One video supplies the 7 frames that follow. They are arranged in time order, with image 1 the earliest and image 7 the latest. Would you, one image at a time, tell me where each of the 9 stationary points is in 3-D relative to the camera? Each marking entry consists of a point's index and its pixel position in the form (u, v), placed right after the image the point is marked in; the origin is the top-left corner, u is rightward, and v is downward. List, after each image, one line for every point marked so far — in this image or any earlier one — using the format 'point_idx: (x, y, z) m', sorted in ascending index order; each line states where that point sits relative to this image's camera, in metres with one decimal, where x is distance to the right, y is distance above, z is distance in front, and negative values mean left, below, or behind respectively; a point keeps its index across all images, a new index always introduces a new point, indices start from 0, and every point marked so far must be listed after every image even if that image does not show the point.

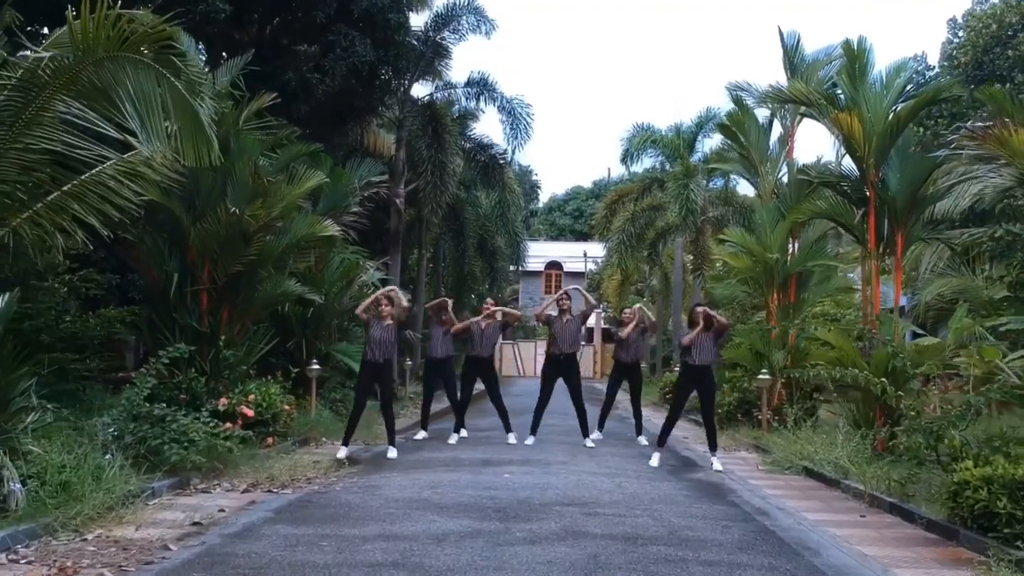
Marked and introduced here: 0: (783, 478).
0: (+2.7, -1.9, +11.6) m
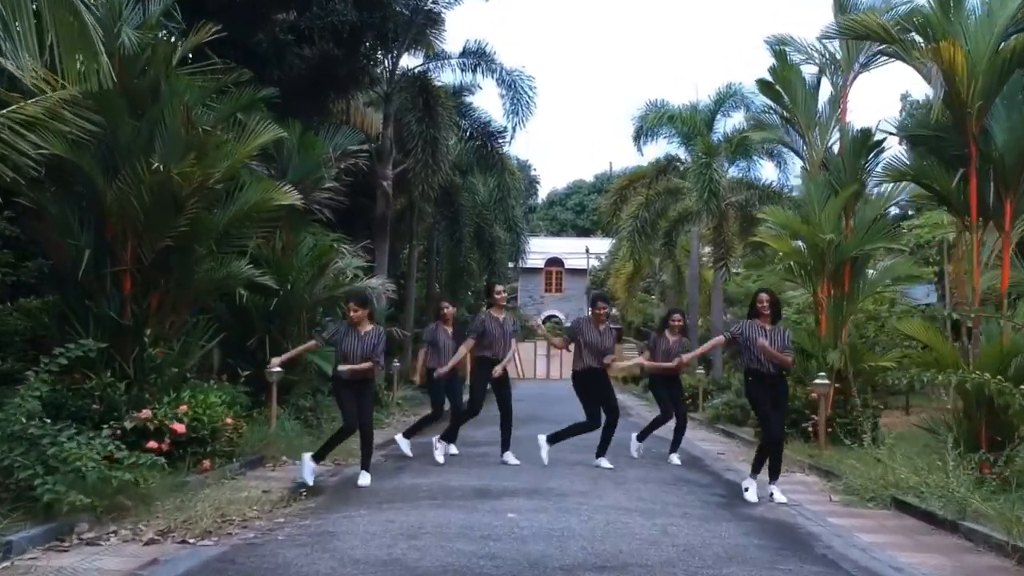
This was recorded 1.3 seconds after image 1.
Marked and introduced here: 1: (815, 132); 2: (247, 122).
0: (+2.8, -1.8, +8.9) m
1: (+4.1, +2.1, +15.3) m
2: (-2.5, +1.6, +10.9) m
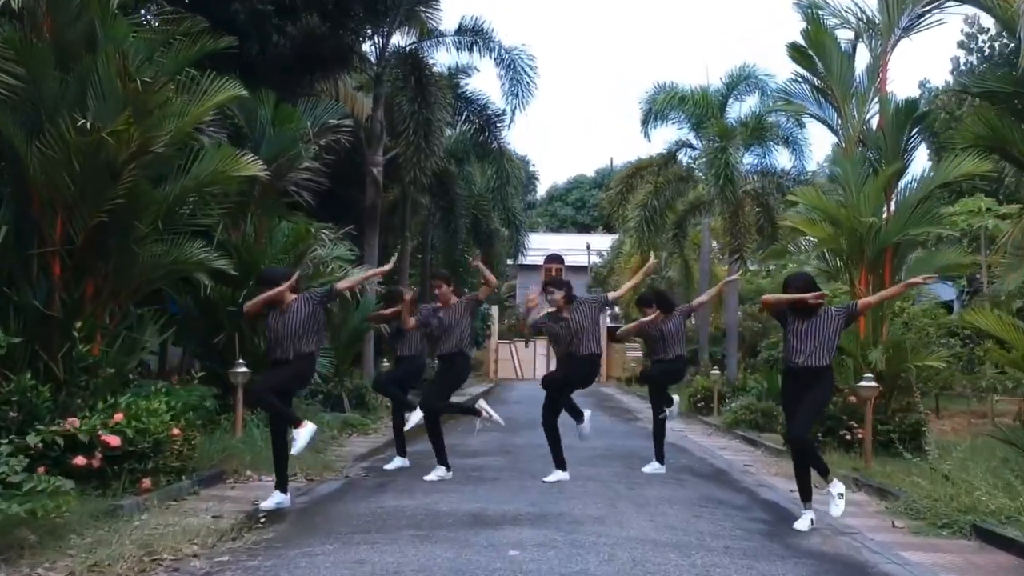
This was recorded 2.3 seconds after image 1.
0: (+2.8, -1.7, +7.3) m
1: (+4.1, +2.2, +13.7) m
2: (-2.5, +1.7, +9.3) m
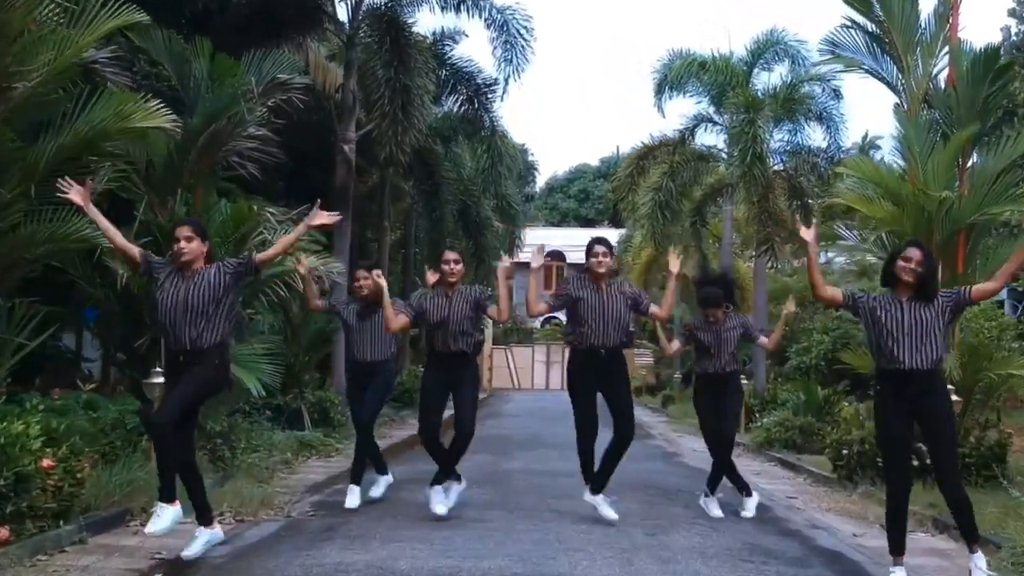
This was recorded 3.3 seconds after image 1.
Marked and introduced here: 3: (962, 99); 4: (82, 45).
0: (+2.6, -1.6, +5.1) m
1: (+4.1, +2.3, +11.5) m
2: (-2.6, +1.8, +7.3) m
3: (+4.2, +1.8, +10.9) m
4: (-2.5, +1.4, +6.8) m
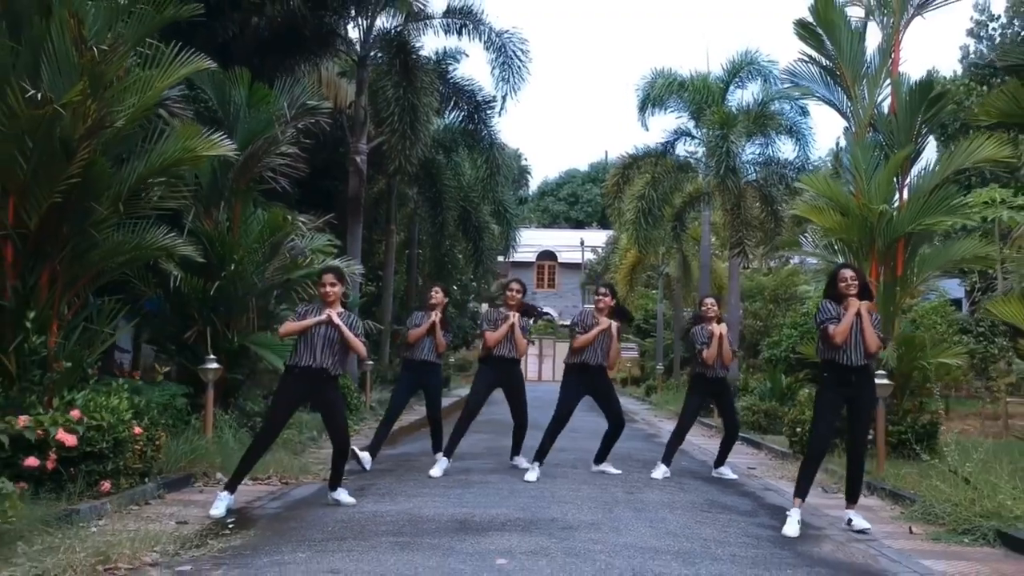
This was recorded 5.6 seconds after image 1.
0: (+2.7, -1.6, +6.7) m
1: (+4.0, +2.3, +13.1) m
2: (-2.6, +1.8, +8.7) m
3: (+4.2, +1.8, +12.4) m
4: (-2.5, +1.4, +8.2) m
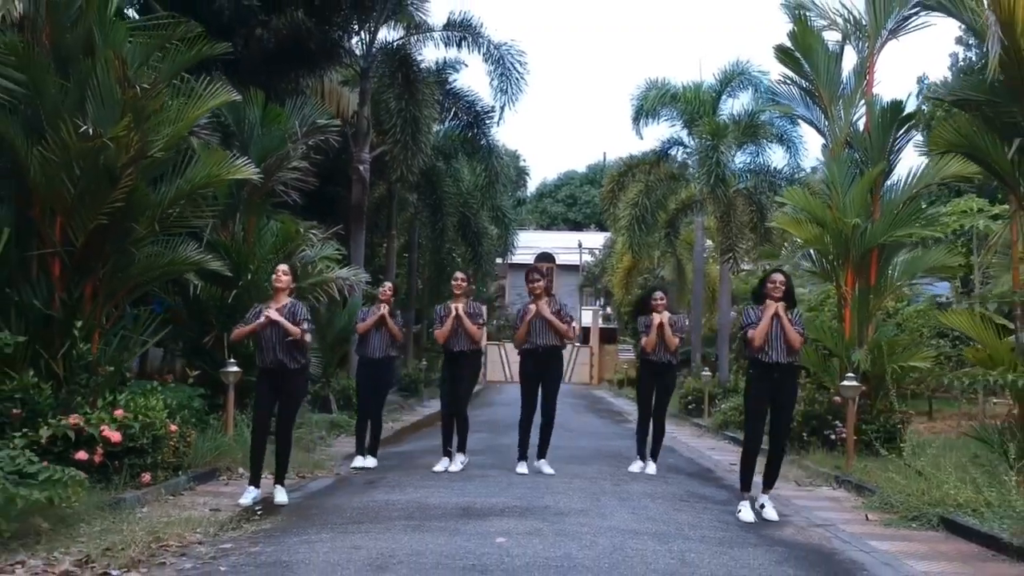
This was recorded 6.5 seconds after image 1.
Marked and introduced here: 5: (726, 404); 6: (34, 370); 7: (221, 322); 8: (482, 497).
0: (+2.7, -1.7, +7.6) m
1: (+3.9, +2.2, +14.0) m
2: (-2.6, +1.7, +9.6) m
3: (+4.1, +1.7, +13.3) m
4: (-2.5, +1.3, +9.1) m
5: (+3.3, -1.8, +18.2) m
6: (-3.5, -0.6, +8.5) m
7: (-3.2, -0.4, +12.6) m
8: (-0.2, -1.6, +8.5) m
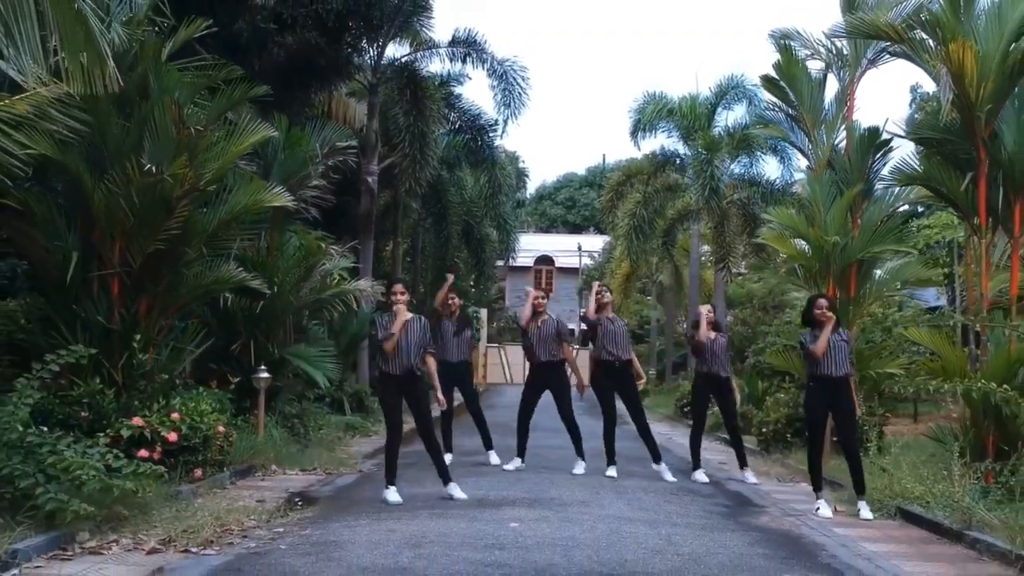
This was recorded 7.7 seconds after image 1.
0: (+2.8, -1.8, +8.7) m
1: (+4.0, +2.1, +15.1) m
2: (-2.5, +1.5, +10.7) m
3: (+4.2, +1.5, +14.5) m
4: (-2.4, +1.2, +10.2) m
5: (+3.4, -2.0, +19.3) m
6: (-3.5, -0.7, +9.6) m
7: (-3.1, -0.5, +13.8) m
8: (-0.1, -1.7, +9.6) m
